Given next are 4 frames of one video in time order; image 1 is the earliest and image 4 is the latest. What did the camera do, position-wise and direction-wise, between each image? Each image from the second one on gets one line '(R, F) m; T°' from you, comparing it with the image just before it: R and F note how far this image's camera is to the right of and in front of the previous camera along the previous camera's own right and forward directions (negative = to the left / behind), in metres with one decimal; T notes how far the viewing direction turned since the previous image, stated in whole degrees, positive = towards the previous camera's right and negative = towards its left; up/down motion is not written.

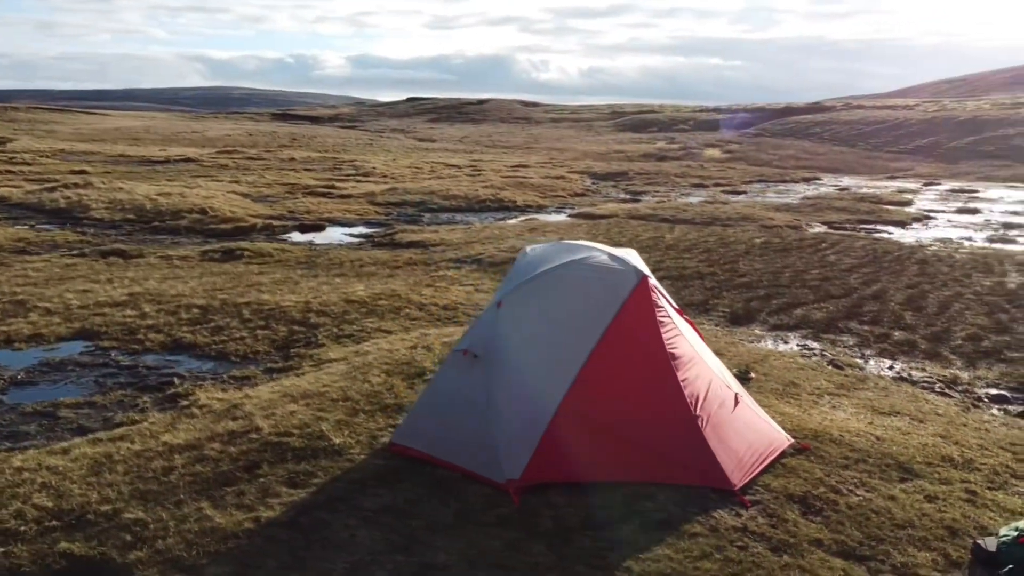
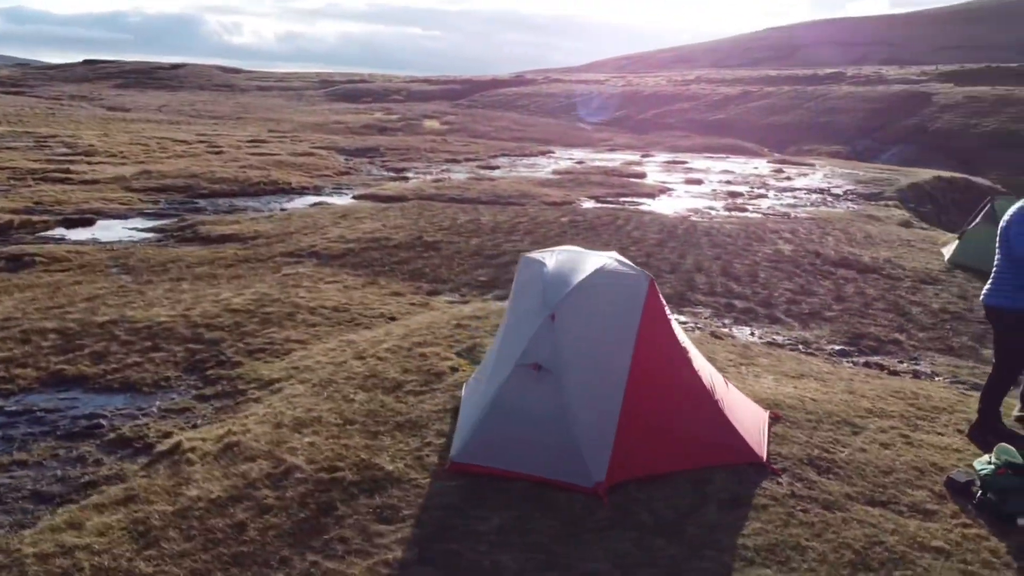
(-4.0, +0.4) m; +20°
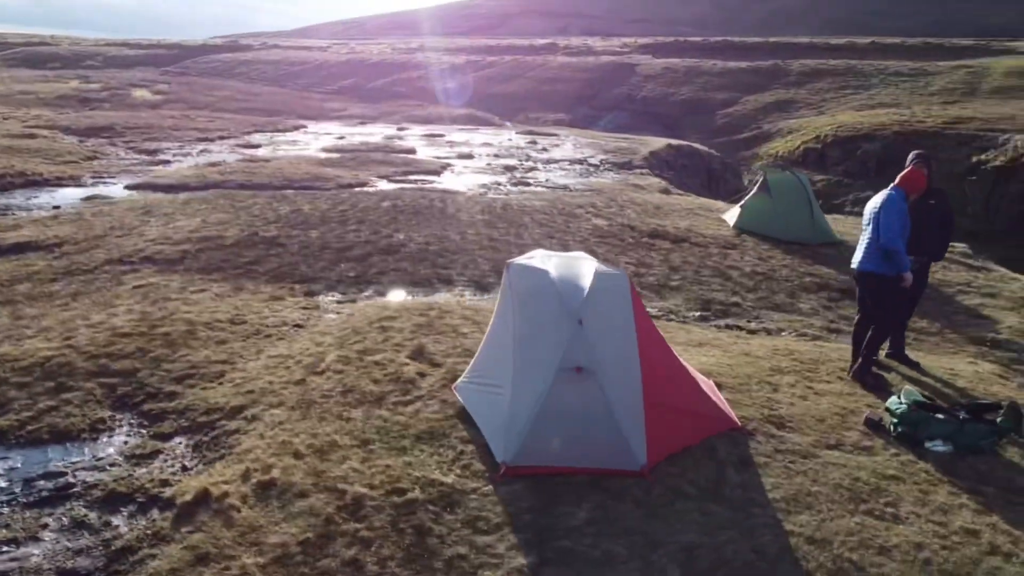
(-3.8, 0.0) m; +19°
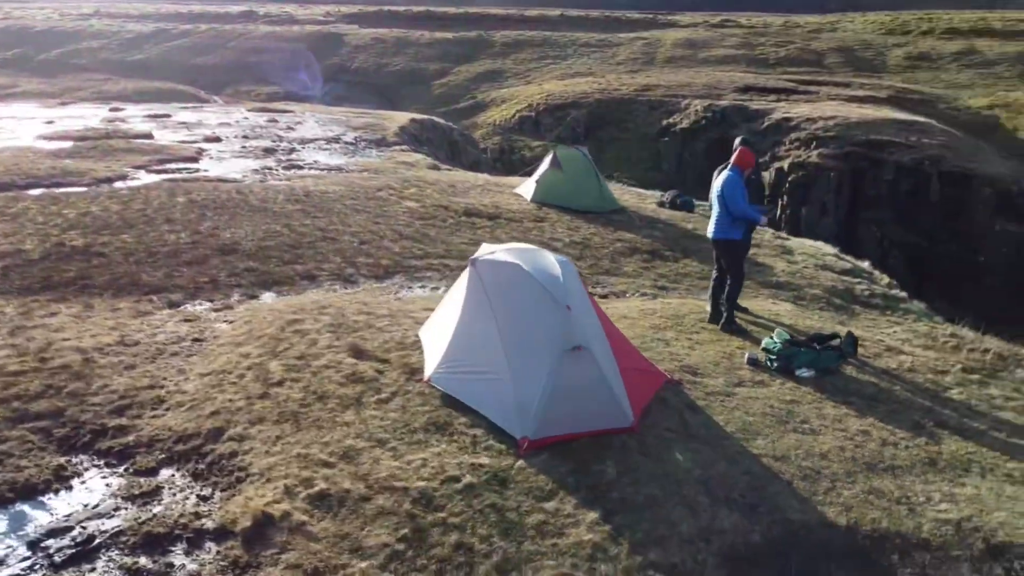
(-4.1, -0.5) m; +20°
